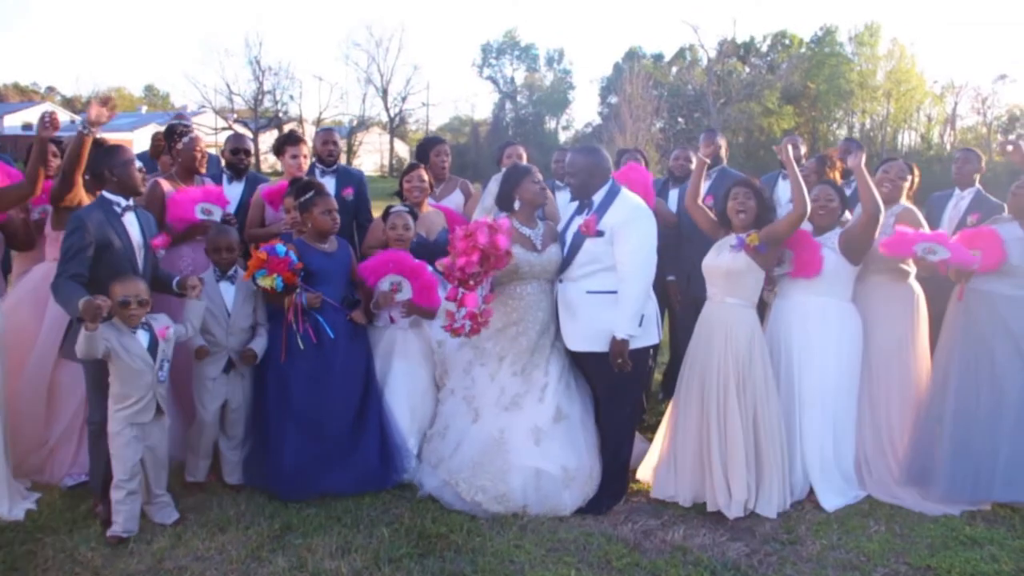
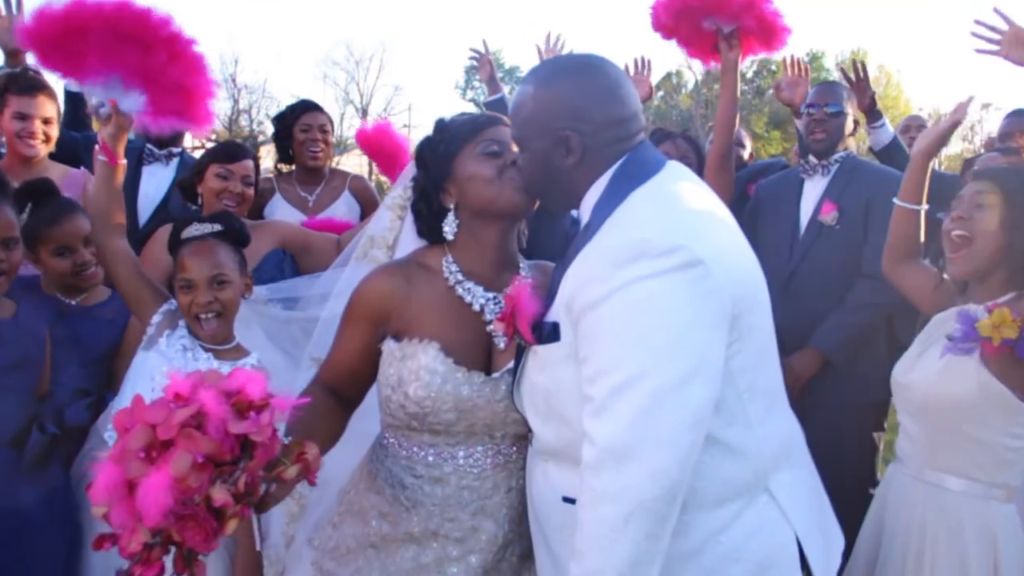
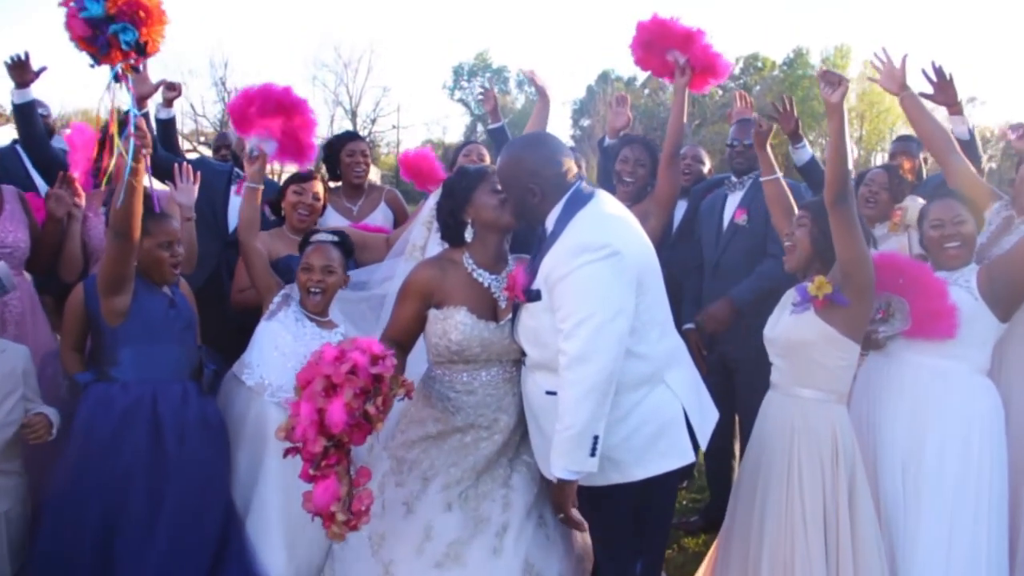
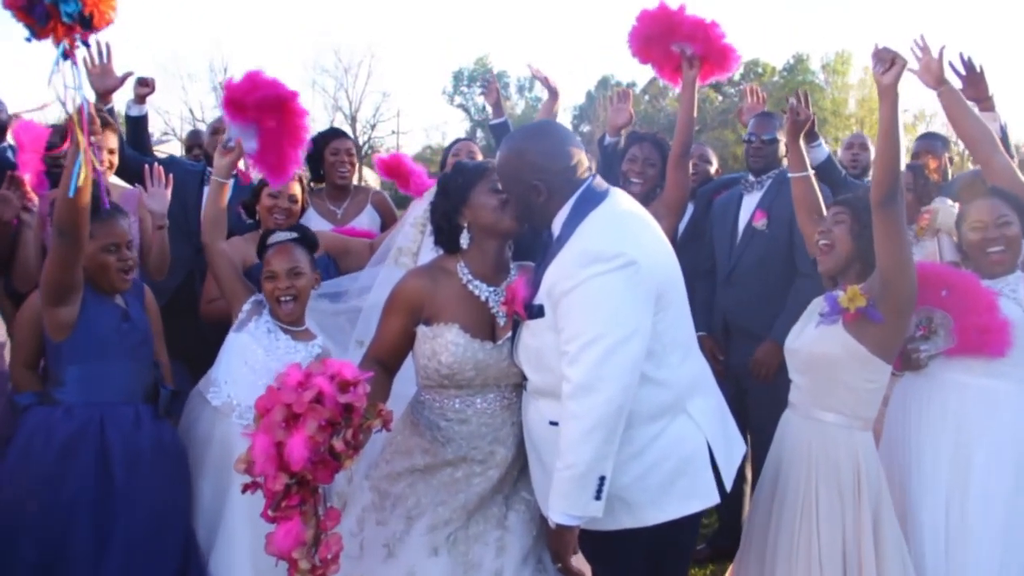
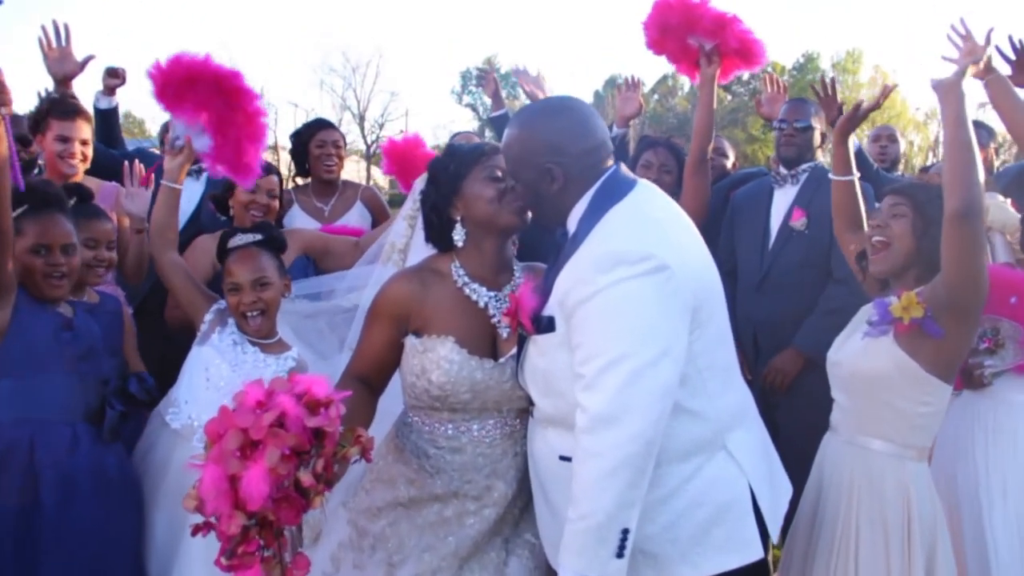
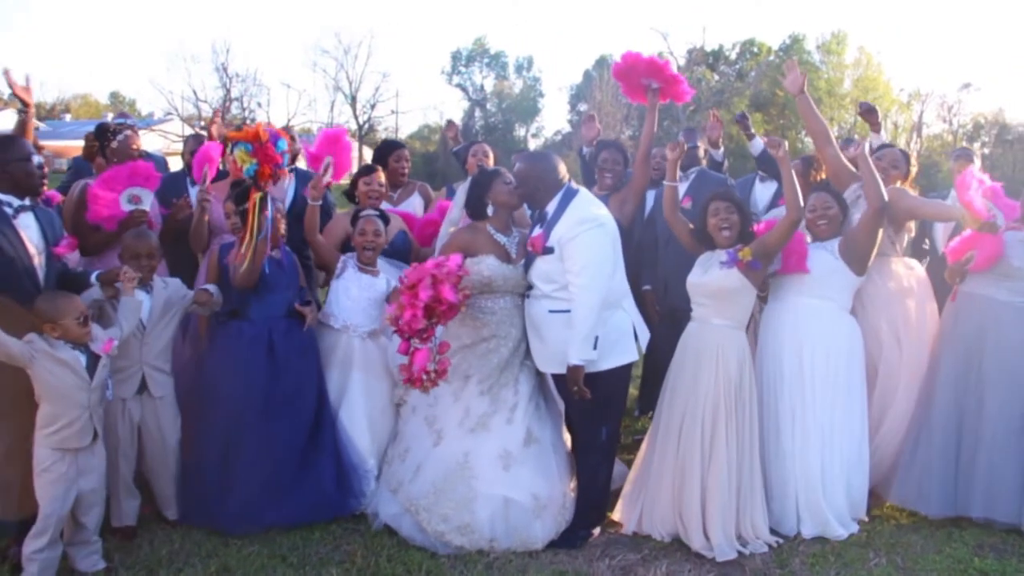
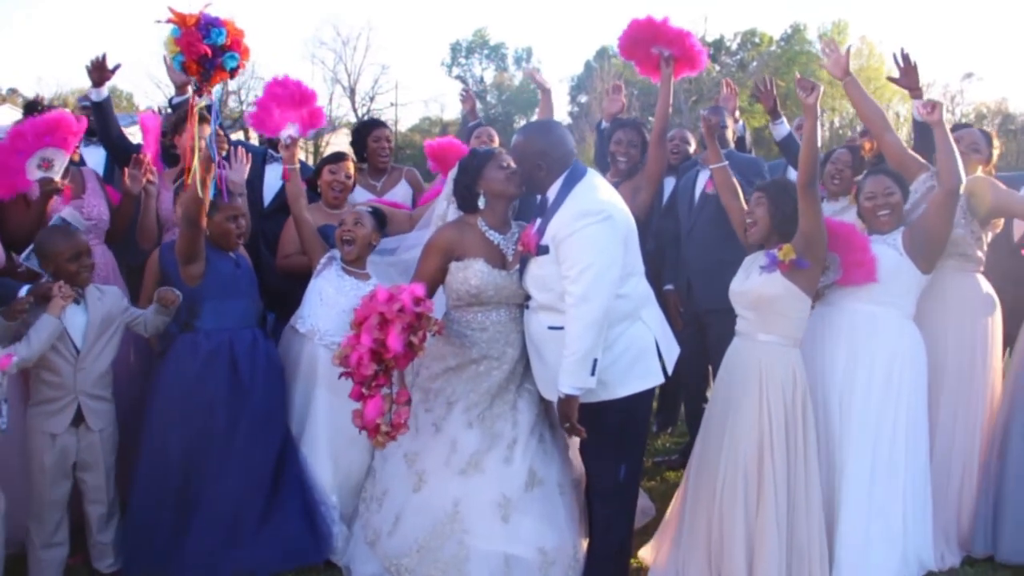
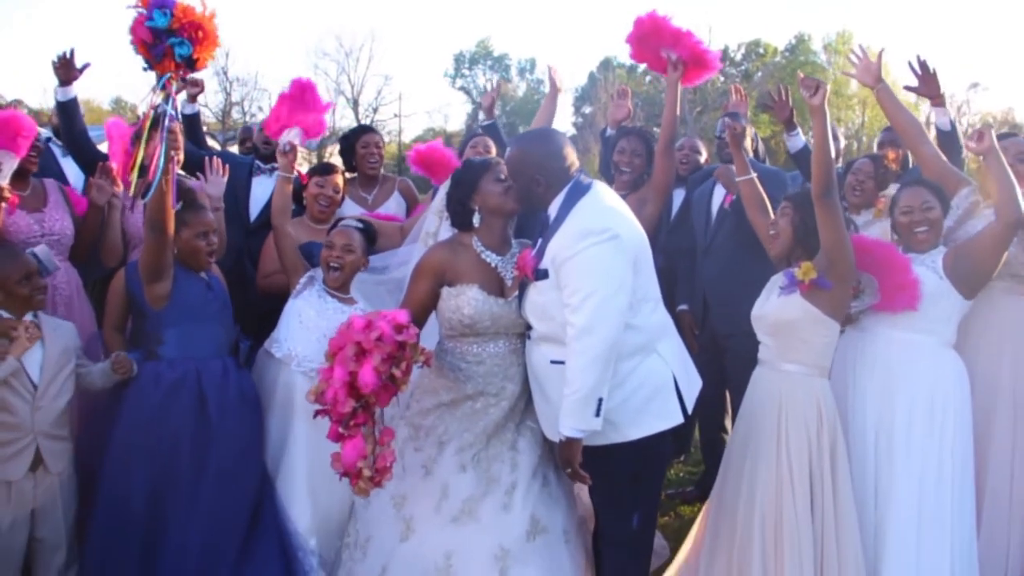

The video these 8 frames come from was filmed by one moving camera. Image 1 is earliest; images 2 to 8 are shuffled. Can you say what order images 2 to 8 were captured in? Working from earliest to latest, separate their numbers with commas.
6, 7, 8, 3, 4, 5, 2
